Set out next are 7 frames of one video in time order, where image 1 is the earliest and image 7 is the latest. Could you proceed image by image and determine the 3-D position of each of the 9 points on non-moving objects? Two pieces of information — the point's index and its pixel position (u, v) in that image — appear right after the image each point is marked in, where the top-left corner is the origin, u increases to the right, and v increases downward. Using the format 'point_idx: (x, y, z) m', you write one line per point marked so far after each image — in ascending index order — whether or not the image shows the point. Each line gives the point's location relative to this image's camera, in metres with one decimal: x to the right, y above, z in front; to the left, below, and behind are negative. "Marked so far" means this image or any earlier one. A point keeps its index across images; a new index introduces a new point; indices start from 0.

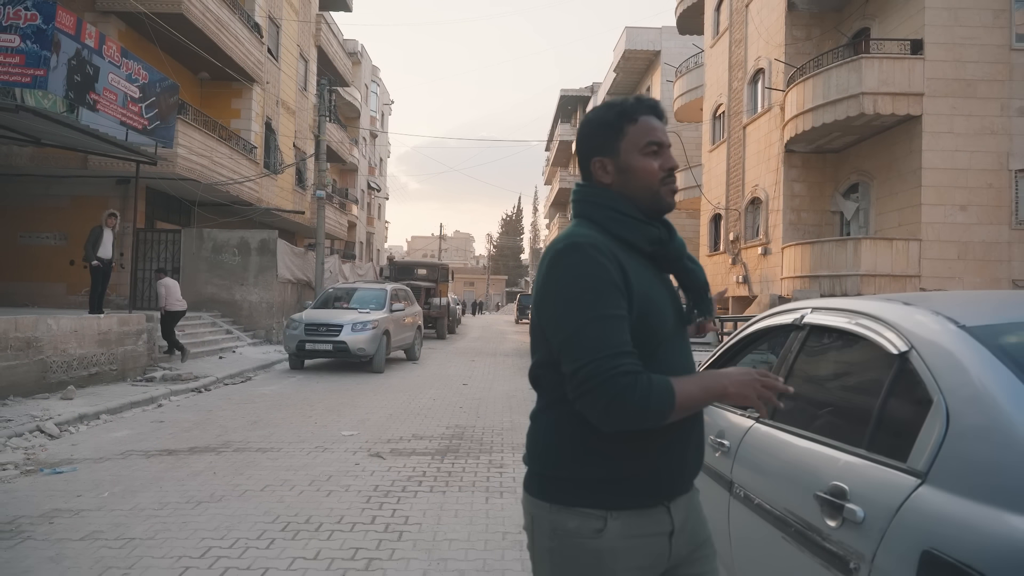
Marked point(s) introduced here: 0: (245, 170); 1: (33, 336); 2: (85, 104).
0: (-7.5, +3.3, +19.9) m
1: (-6.0, -0.6, +8.9) m
2: (-5.7, +2.4, +9.5) m
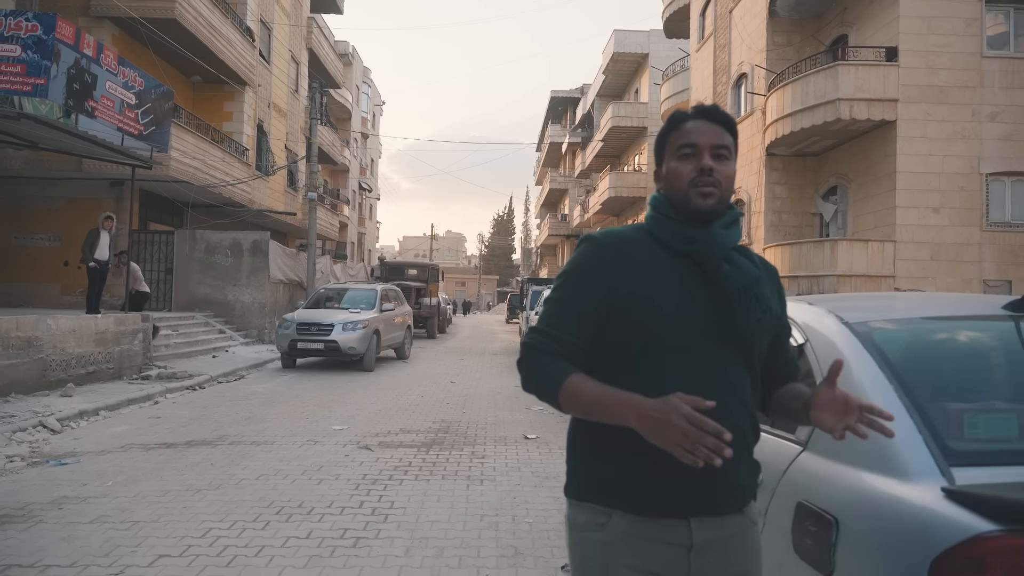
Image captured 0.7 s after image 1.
0: (-7.8, +3.3, +20.1) m
1: (-6.2, -0.6, +9.2) m
2: (-5.9, +2.4, +9.8) m
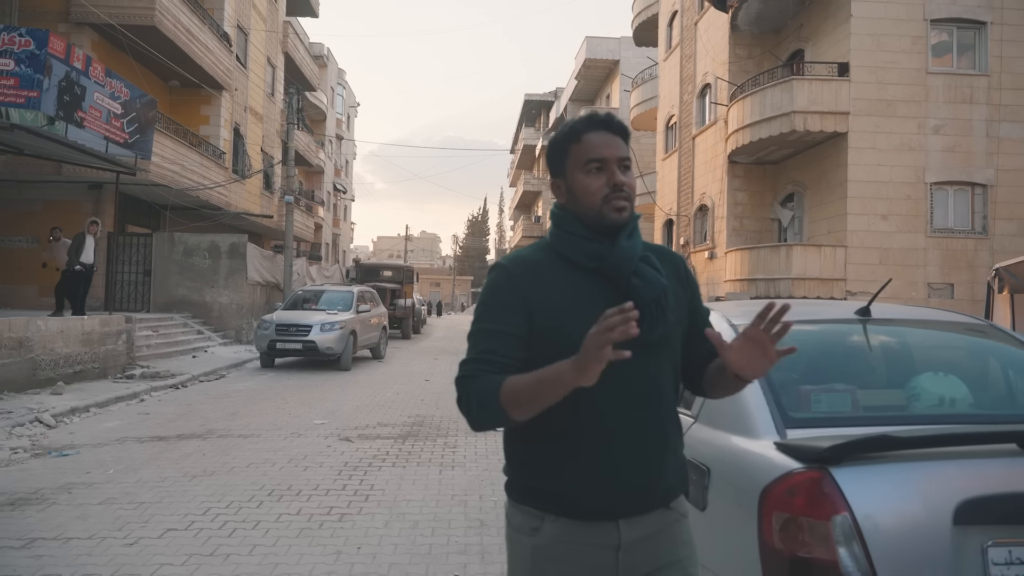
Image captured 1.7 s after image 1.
0: (-8.6, +3.2, +20.5) m
1: (-6.6, -0.6, +9.6) m
2: (-6.3, +2.4, +10.2) m
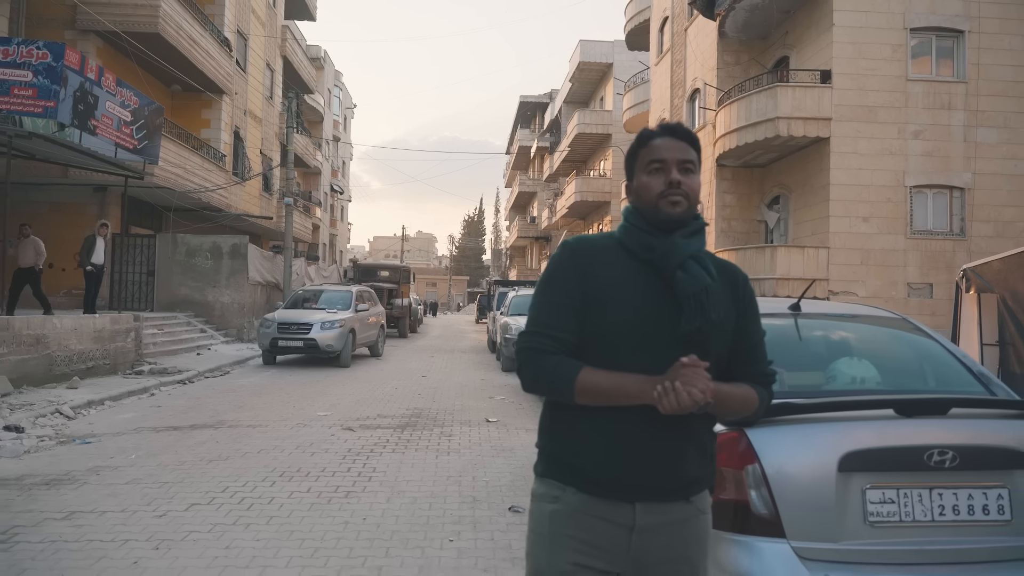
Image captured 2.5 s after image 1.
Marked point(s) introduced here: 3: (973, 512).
0: (-8.7, +3.2, +21.0) m
1: (-6.7, -0.6, +10.1) m
2: (-6.4, +2.4, +10.7) m
3: (+1.6, -0.8, +2.4) m
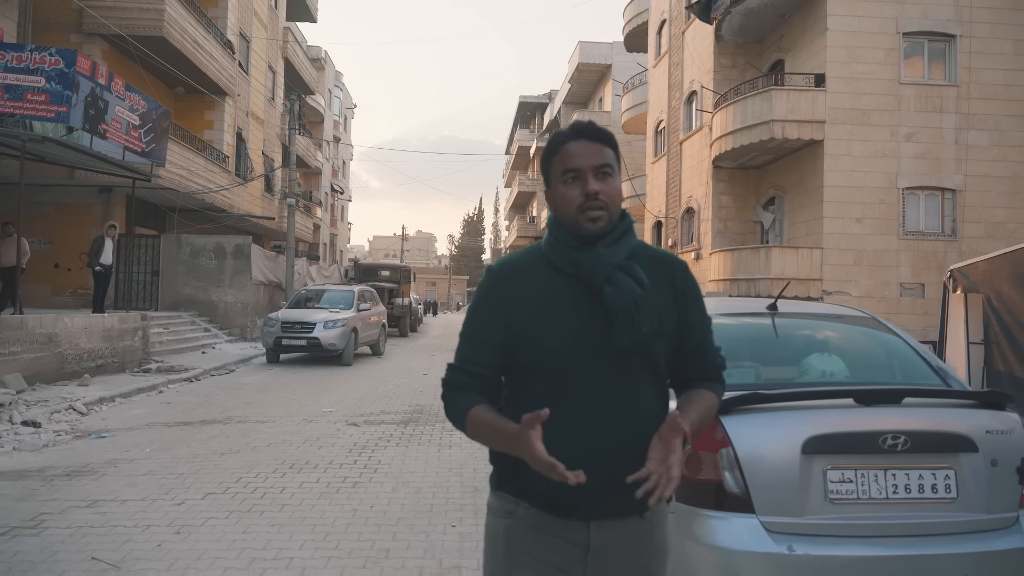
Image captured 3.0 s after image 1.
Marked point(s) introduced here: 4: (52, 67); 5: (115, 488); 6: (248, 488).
0: (-8.7, +3.2, +21.3) m
1: (-6.7, -0.6, +10.4) m
2: (-6.4, +2.4, +11.0) m
3: (+1.6, -0.8, +2.7) m
4: (-6.5, +3.1, +10.1) m
5: (-3.1, -1.6, +5.6) m
6: (-2.1, -1.6, +5.6) m
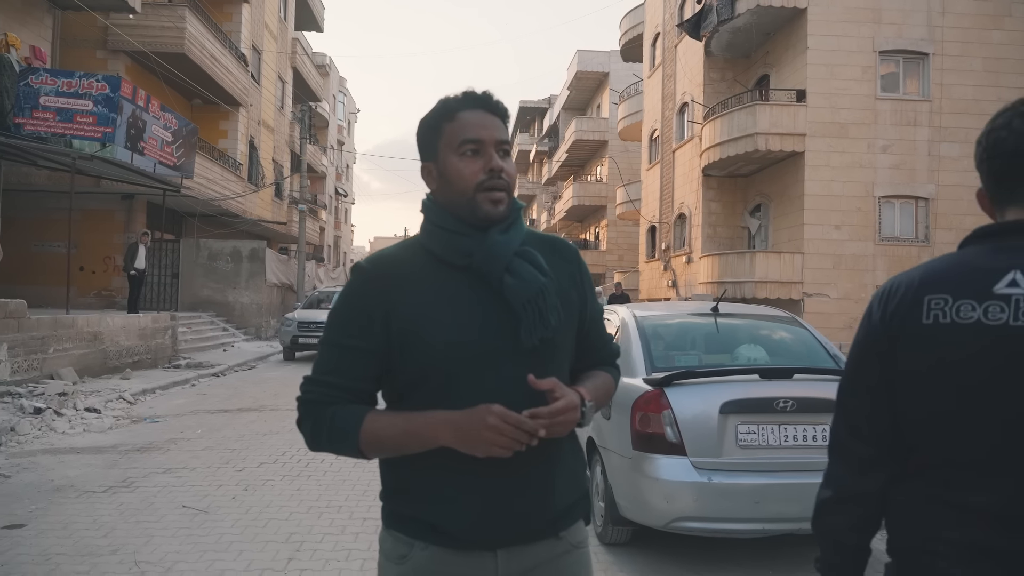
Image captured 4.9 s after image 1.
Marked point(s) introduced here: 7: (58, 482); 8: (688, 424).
0: (-8.7, +3.2, +22.4) m
1: (-6.7, -0.7, +11.5) m
2: (-6.4, +2.4, +12.1) m
3: (+1.6, -0.8, +3.8) m
4: (-6.5, +3.1, +11.2) m
5: (-3.1, -1.6, +6.7) m
6: (-2.1, -1.6, +6.7) m
7: (-3.8, -1.6, +5.9) m
8: (+0.9, -0.7, +3.8) m
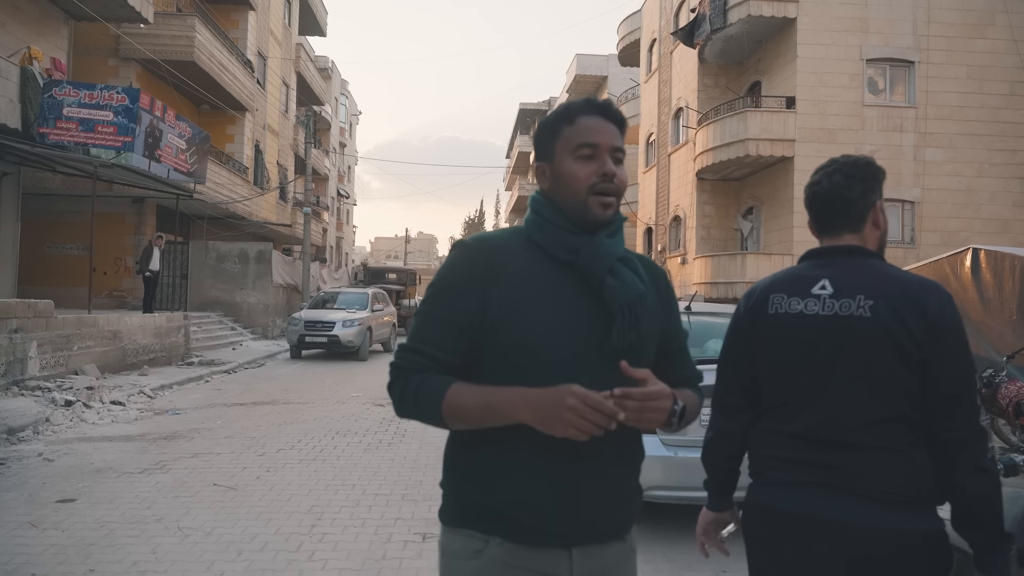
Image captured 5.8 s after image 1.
0: (-8.8, +3.2, +23.0) m
1: (-6.7, -0.7, +12.1) m
2: (-6.5, +2.3, +12.8) m
3: (+1.6, -0.8, +4.5) m
4: (-6.5, +3.1, +11.8) m
5: (-3.1, -1.6, +7.3) m
6: (-2.1, -1.6, +7.3) m
7: (-3.8, -1.6, +6.5) m
8: (+0.9, -0.7, +4.4) m
